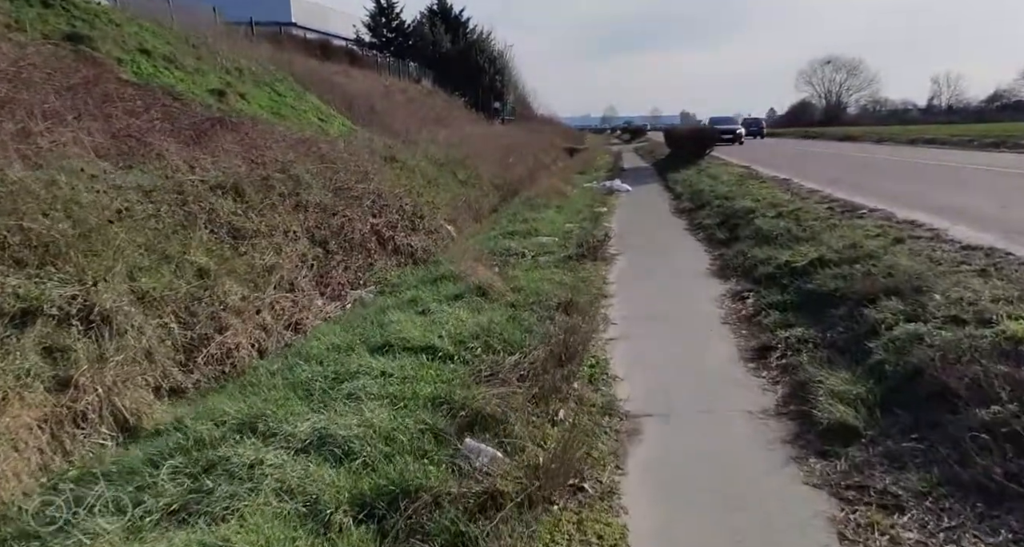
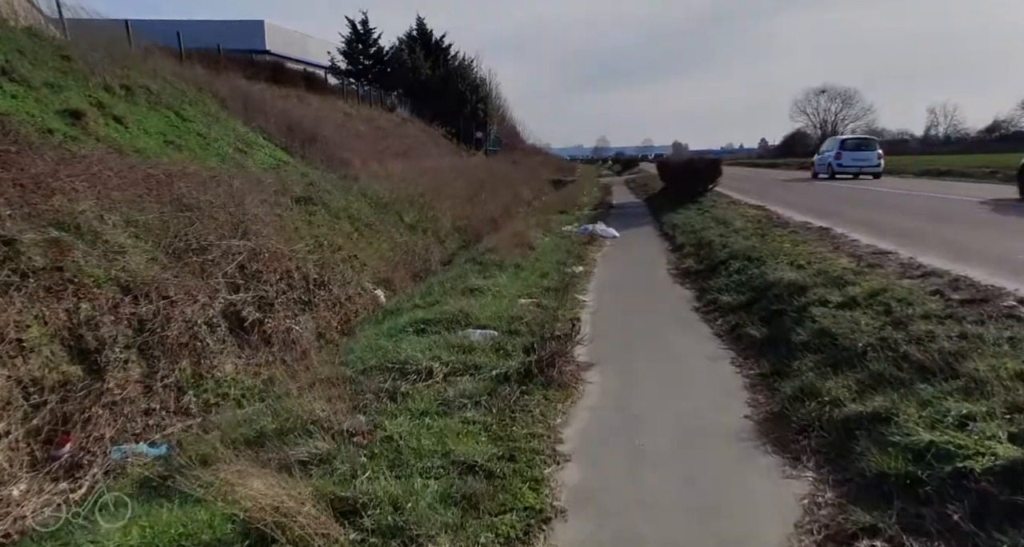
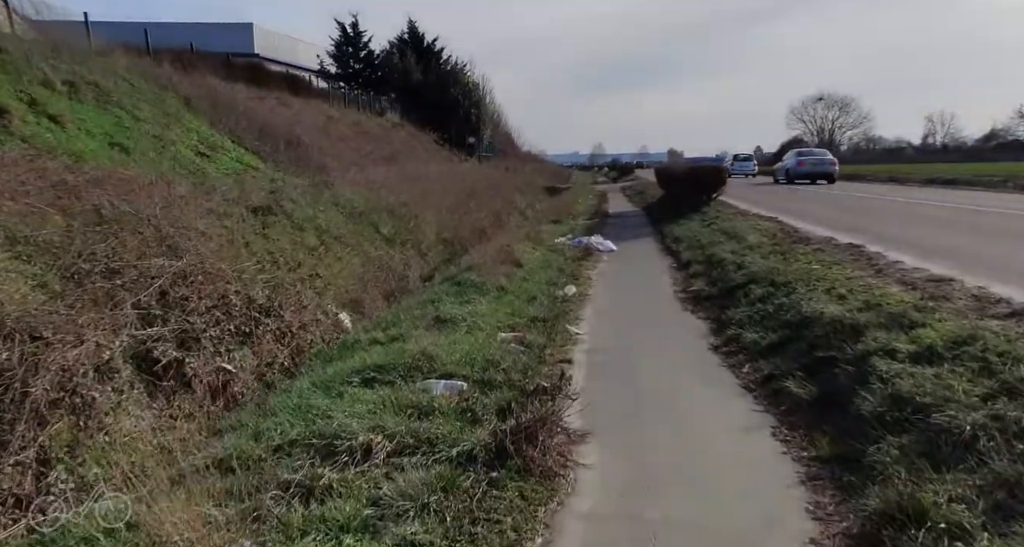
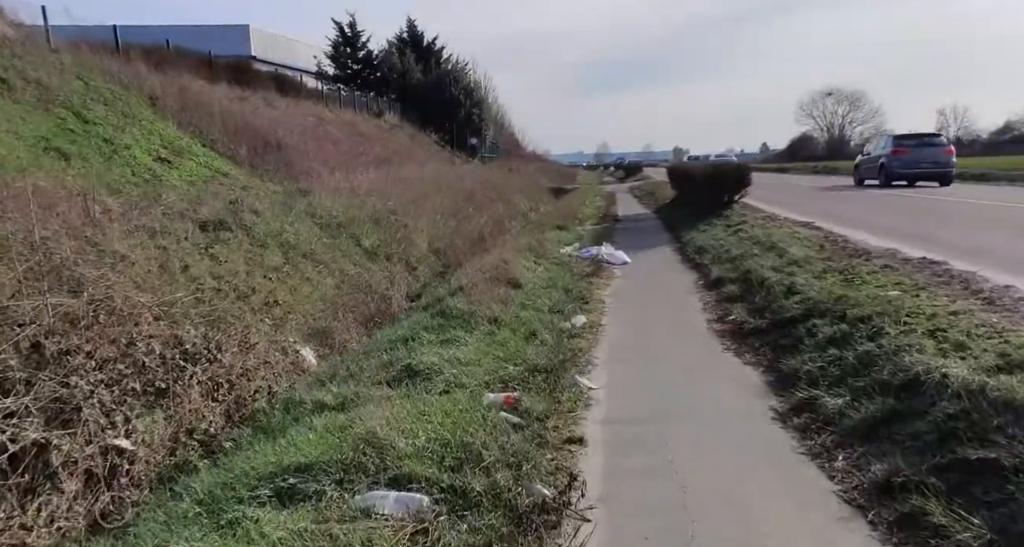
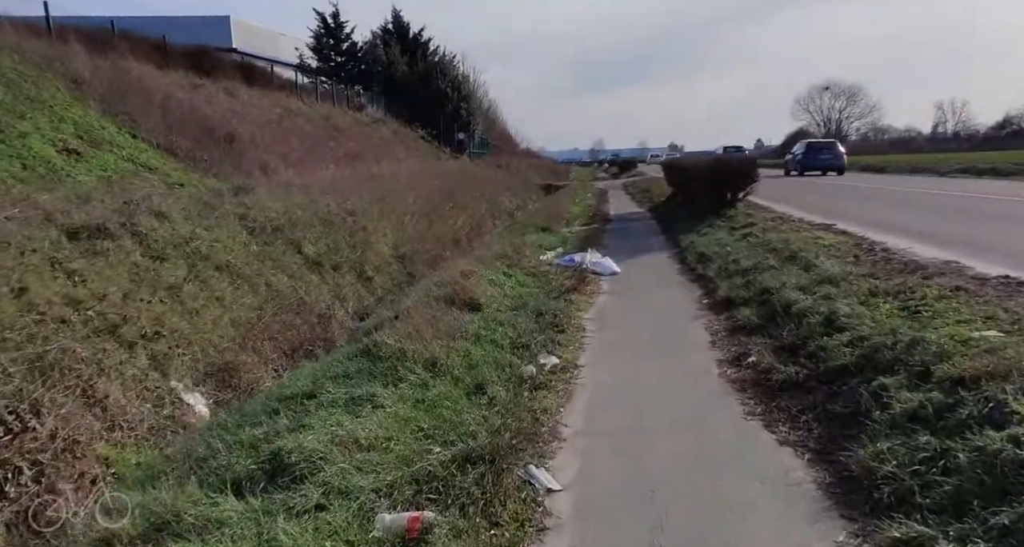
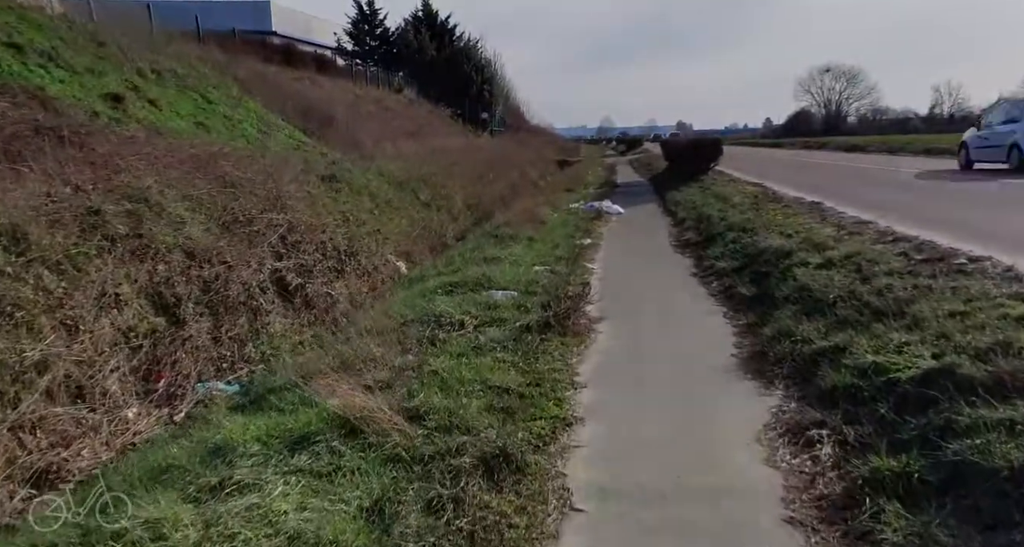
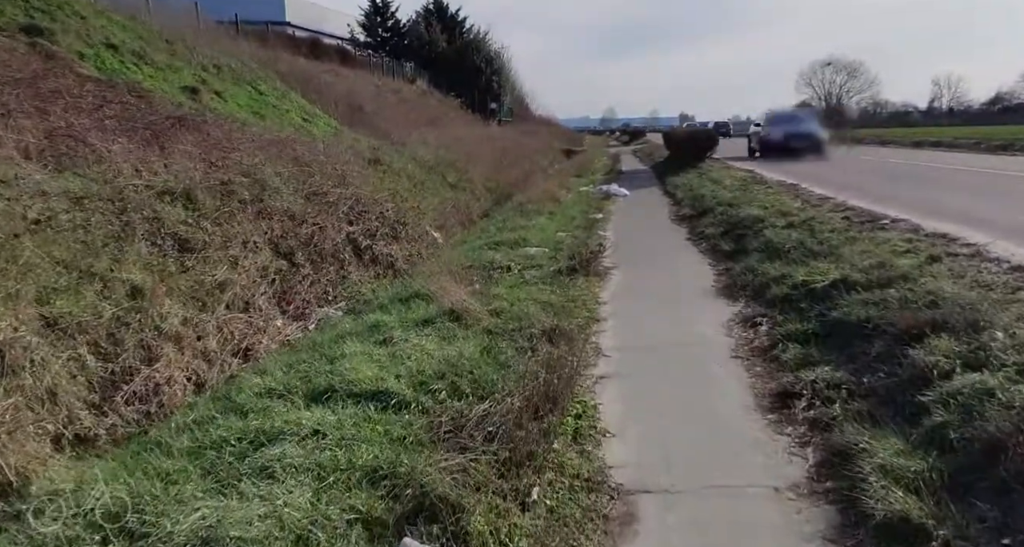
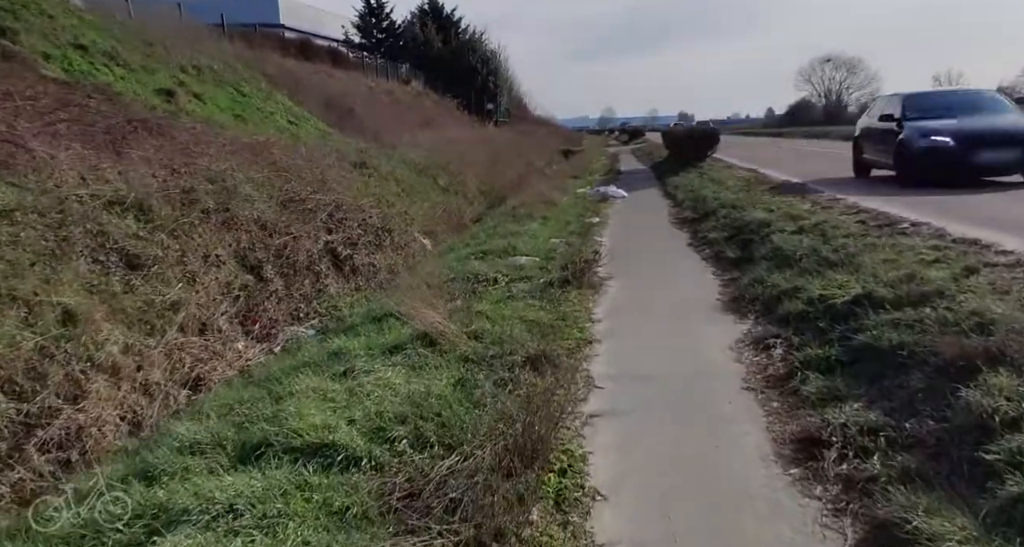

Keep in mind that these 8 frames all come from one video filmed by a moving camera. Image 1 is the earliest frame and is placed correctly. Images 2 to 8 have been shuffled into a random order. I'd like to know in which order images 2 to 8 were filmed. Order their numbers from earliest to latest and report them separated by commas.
7, 8, 6, 2, 3, 4, 5
